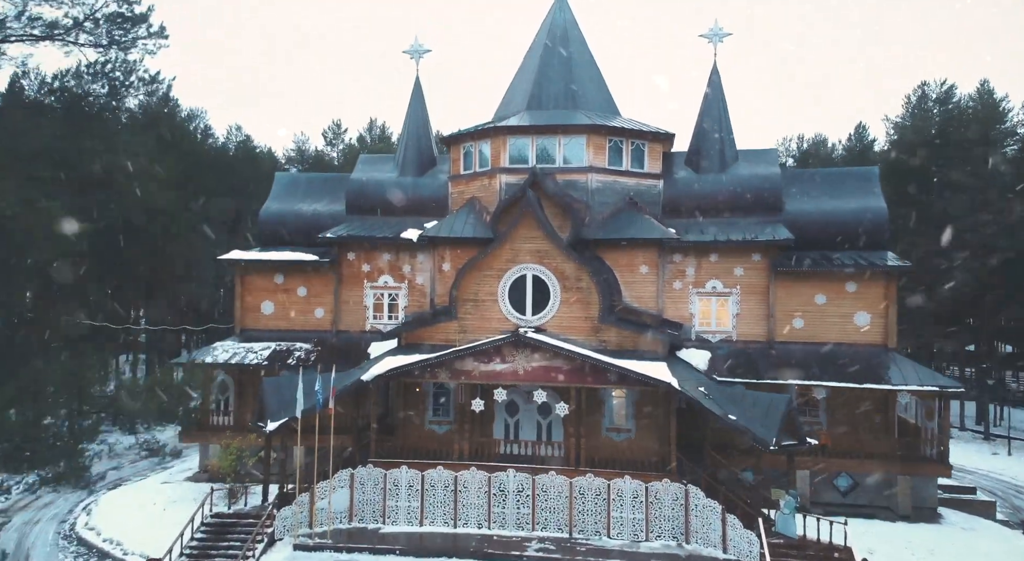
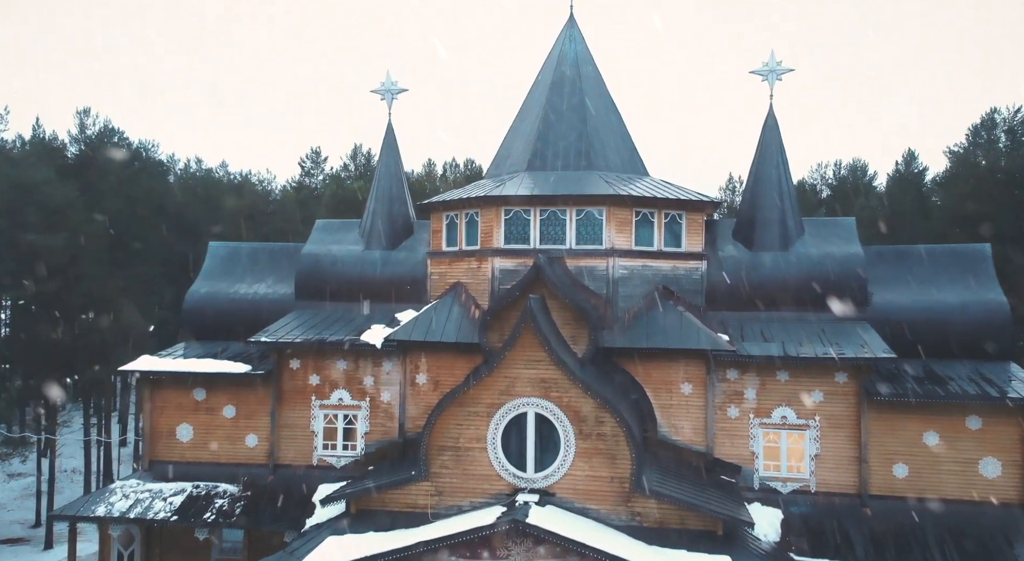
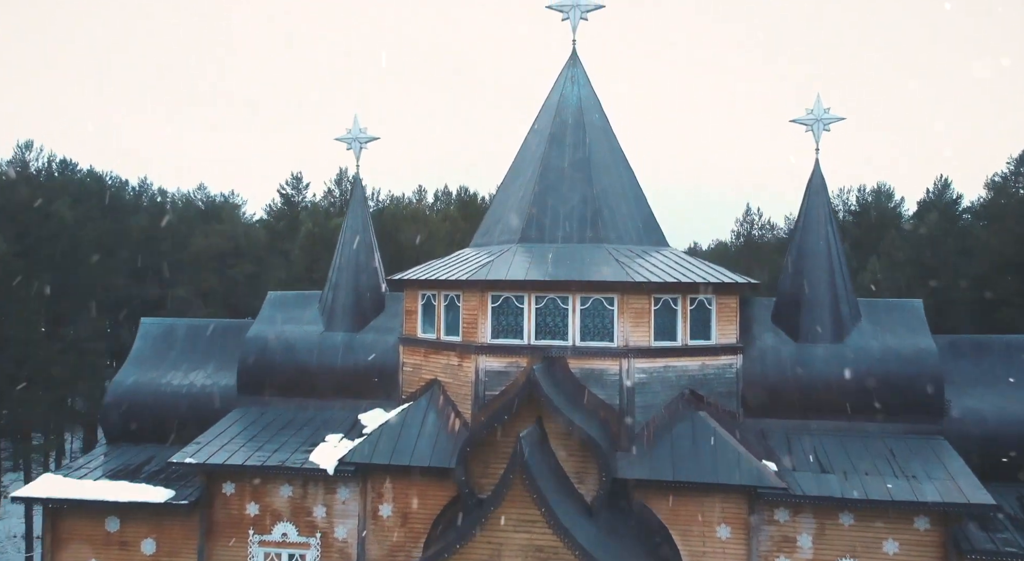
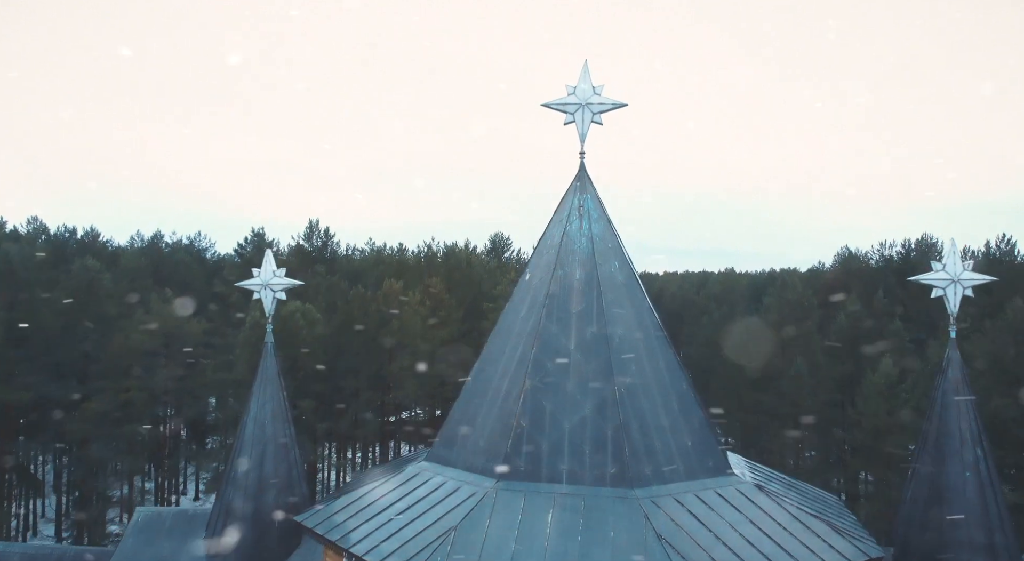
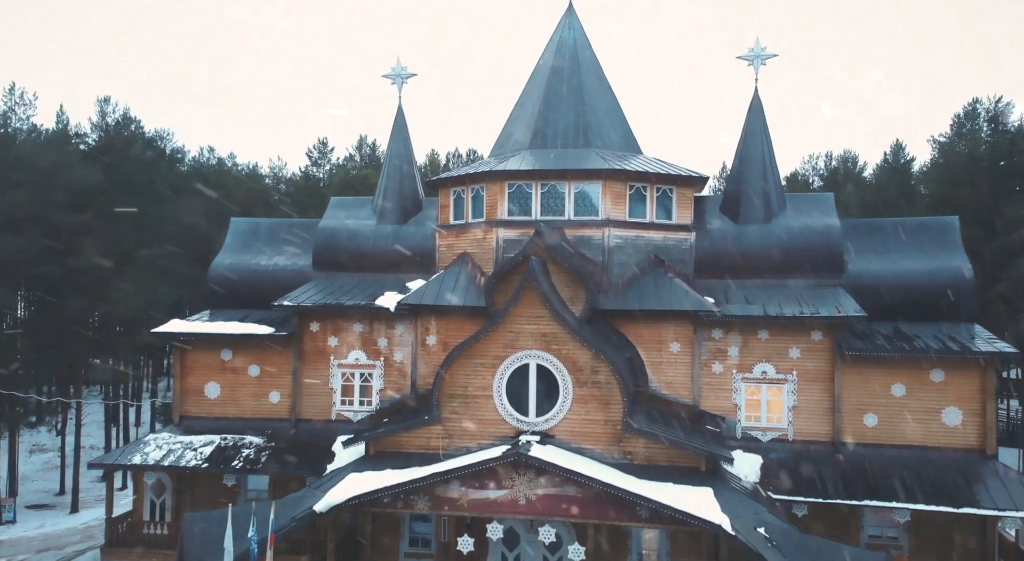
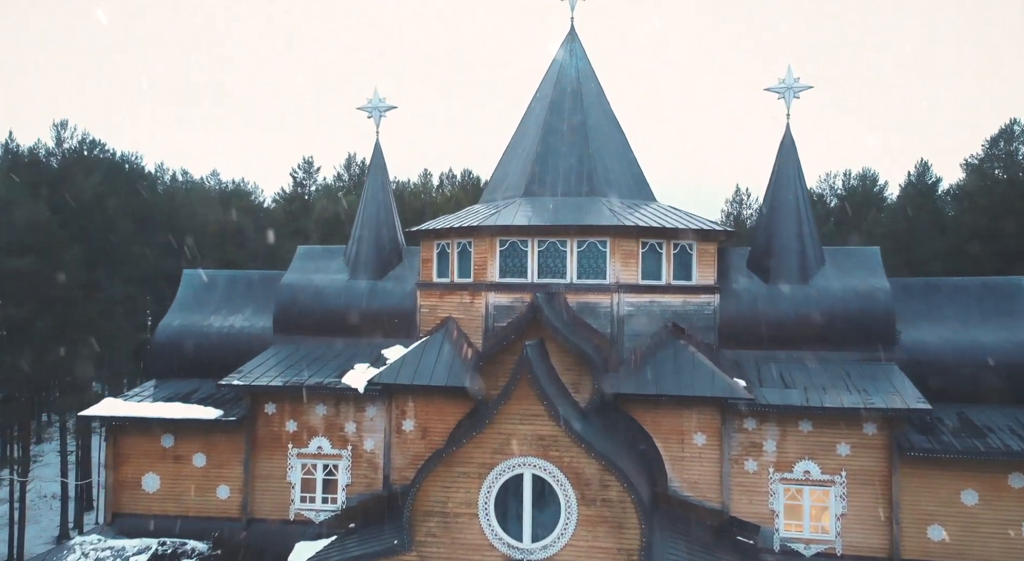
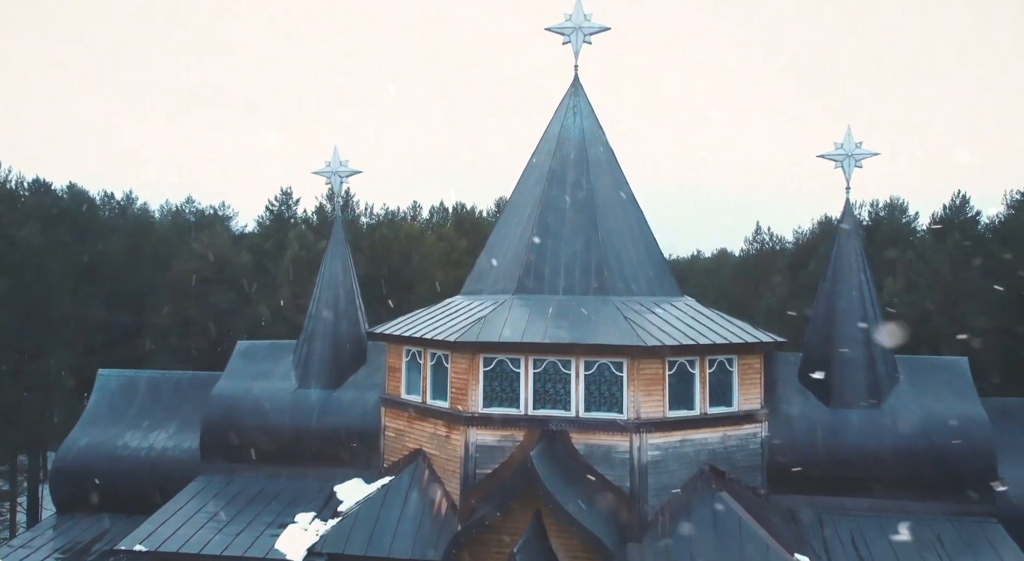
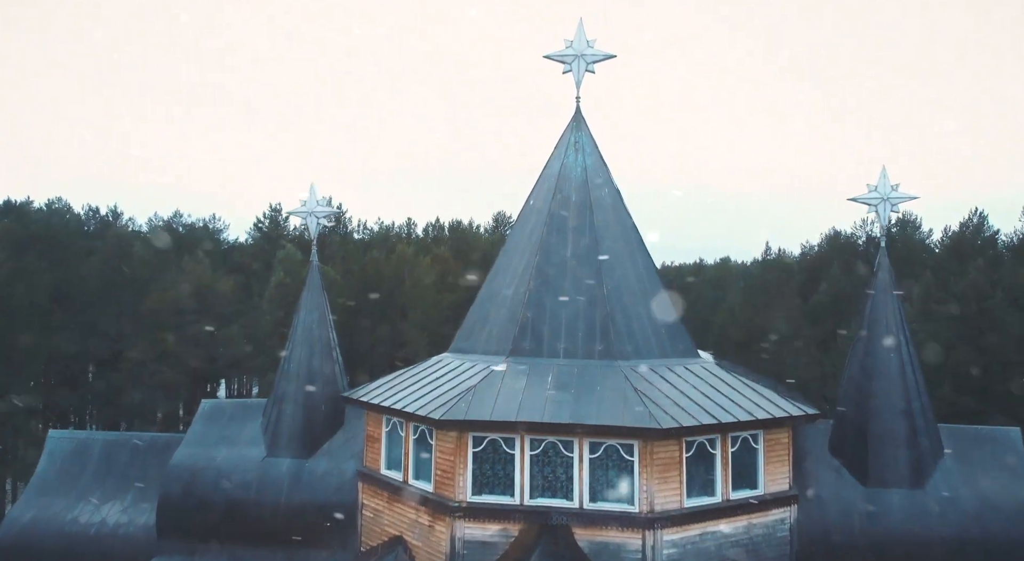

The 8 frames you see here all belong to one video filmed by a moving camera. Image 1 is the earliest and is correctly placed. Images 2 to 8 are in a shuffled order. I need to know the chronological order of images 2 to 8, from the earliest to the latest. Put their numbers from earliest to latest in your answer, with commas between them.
5, 2, 6, 3, 7, 8, 4
